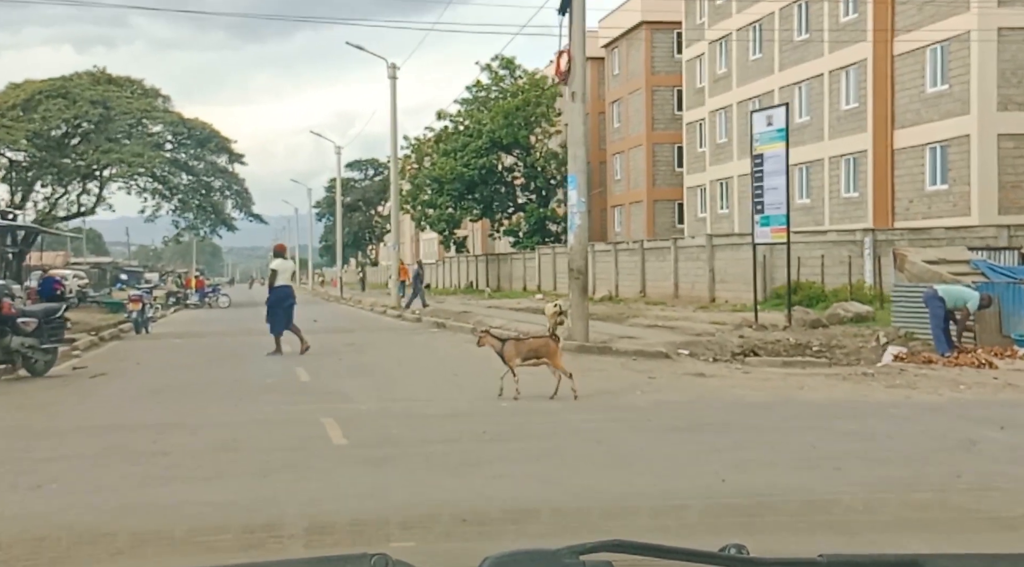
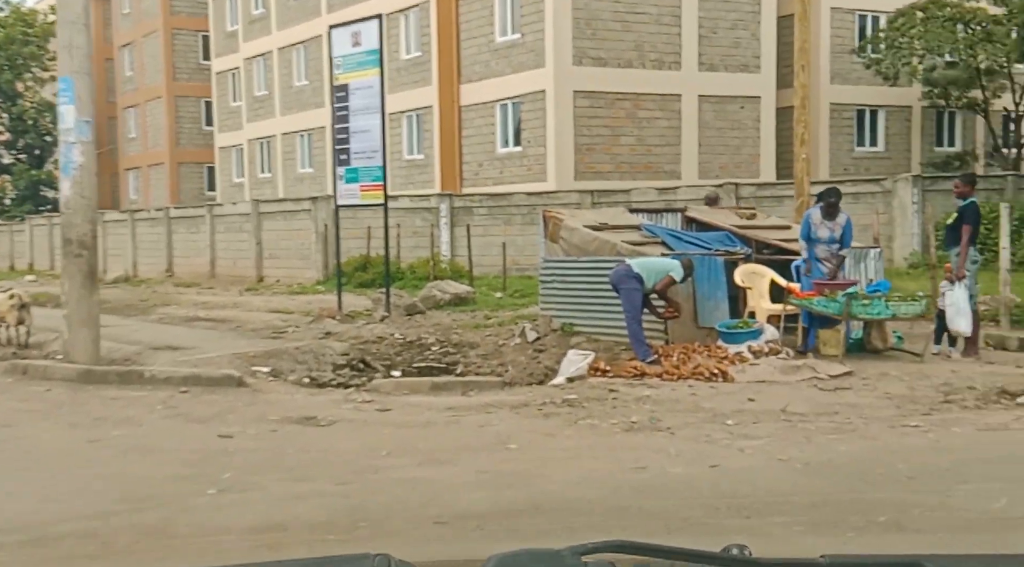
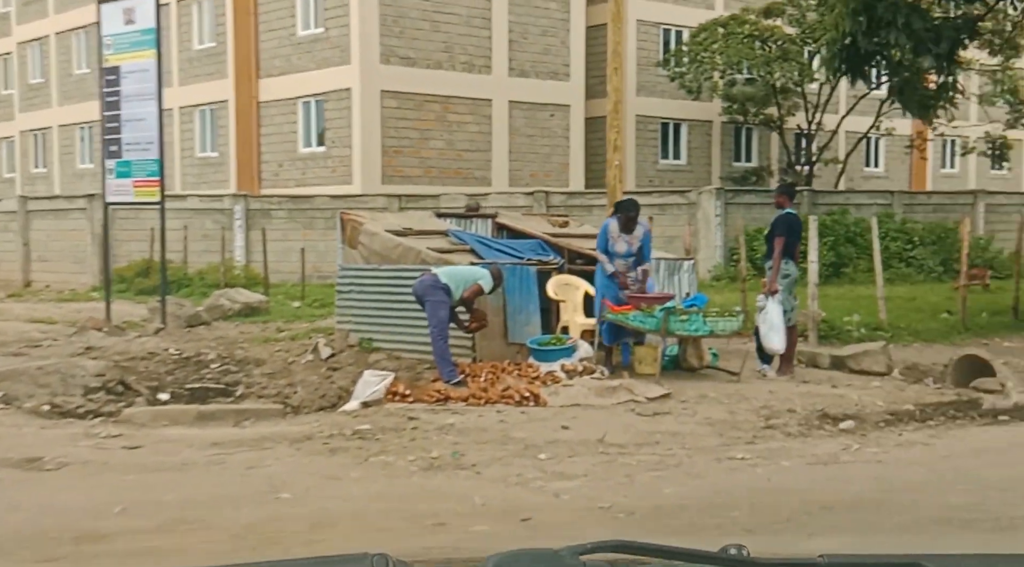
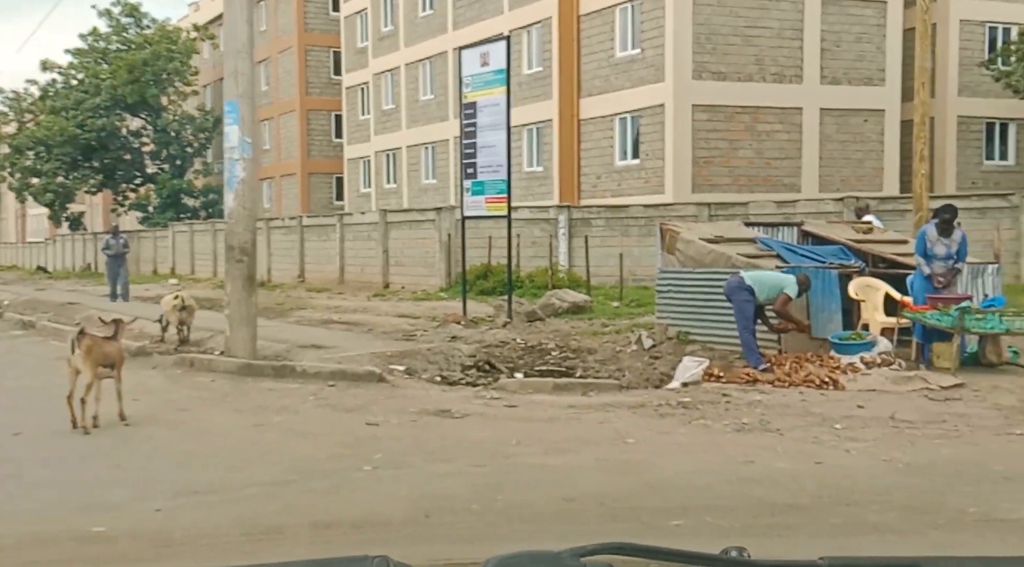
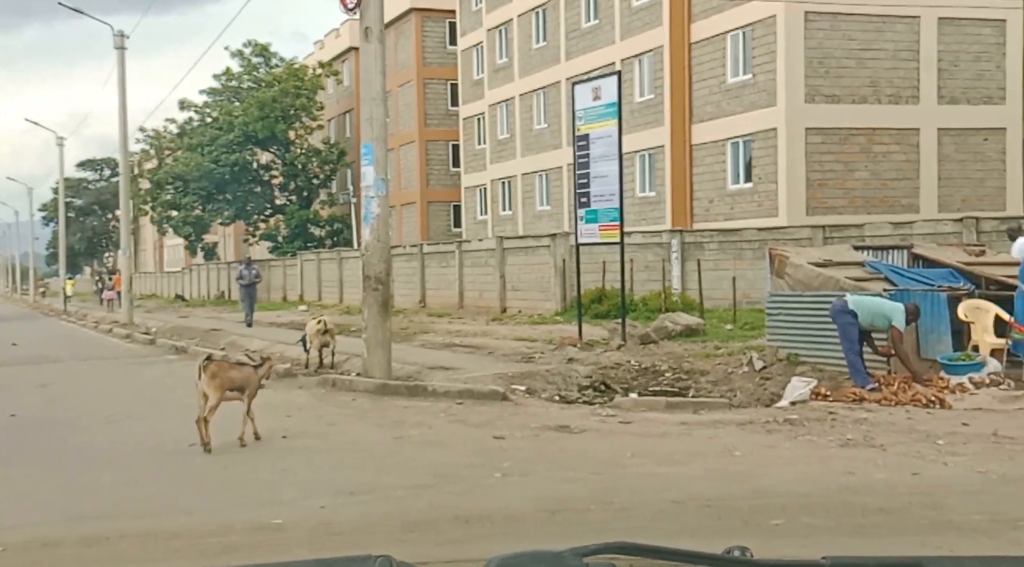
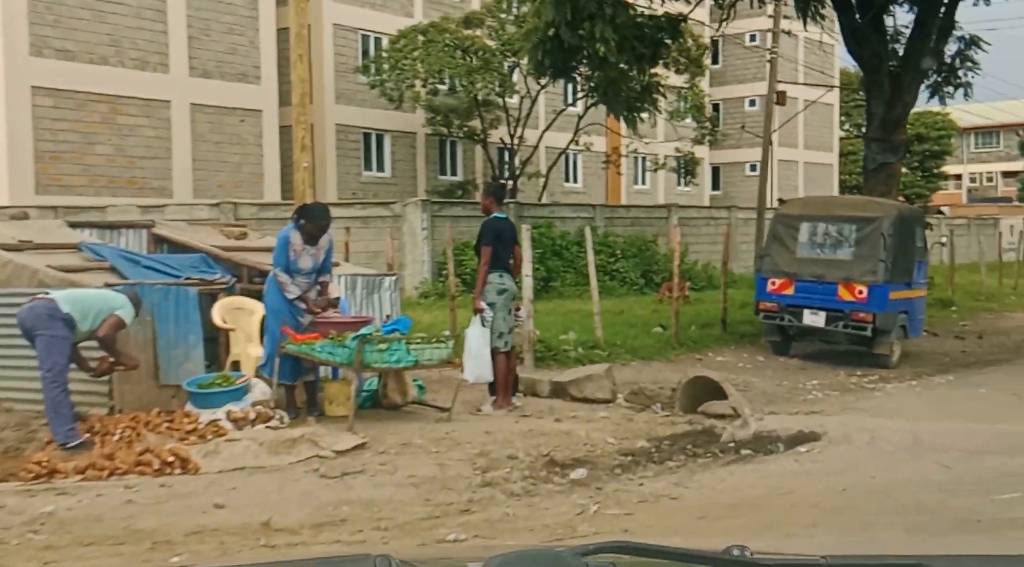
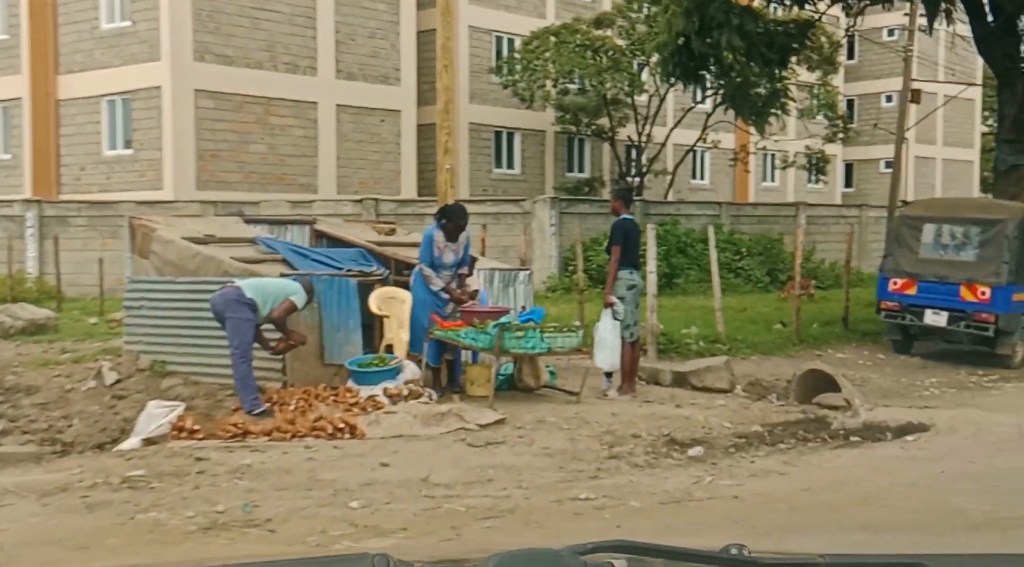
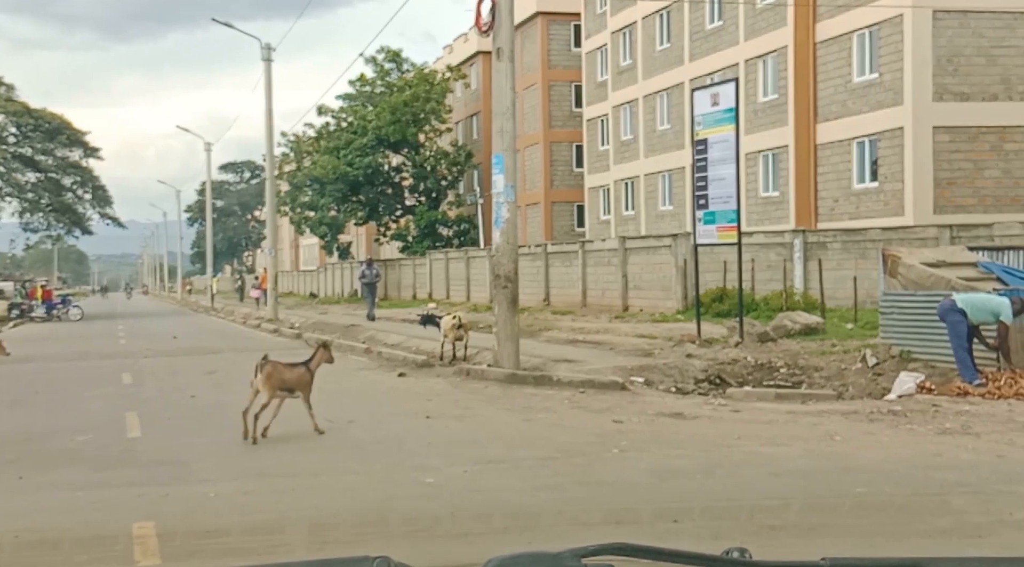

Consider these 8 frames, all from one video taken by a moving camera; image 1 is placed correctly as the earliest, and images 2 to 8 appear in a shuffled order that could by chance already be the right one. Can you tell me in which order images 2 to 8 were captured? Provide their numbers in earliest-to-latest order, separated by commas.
8, 5, 4, 2, 3, 7, 6
